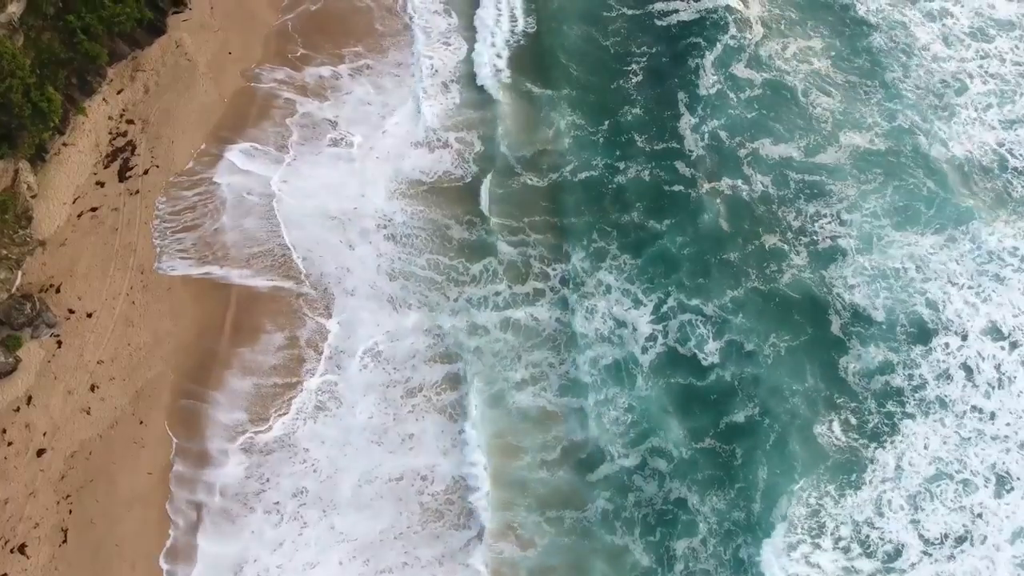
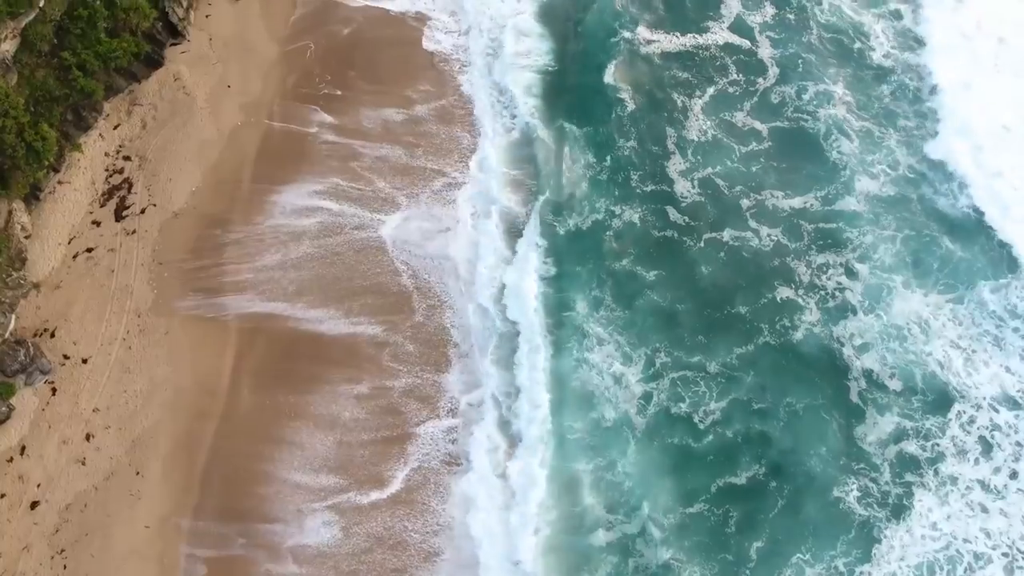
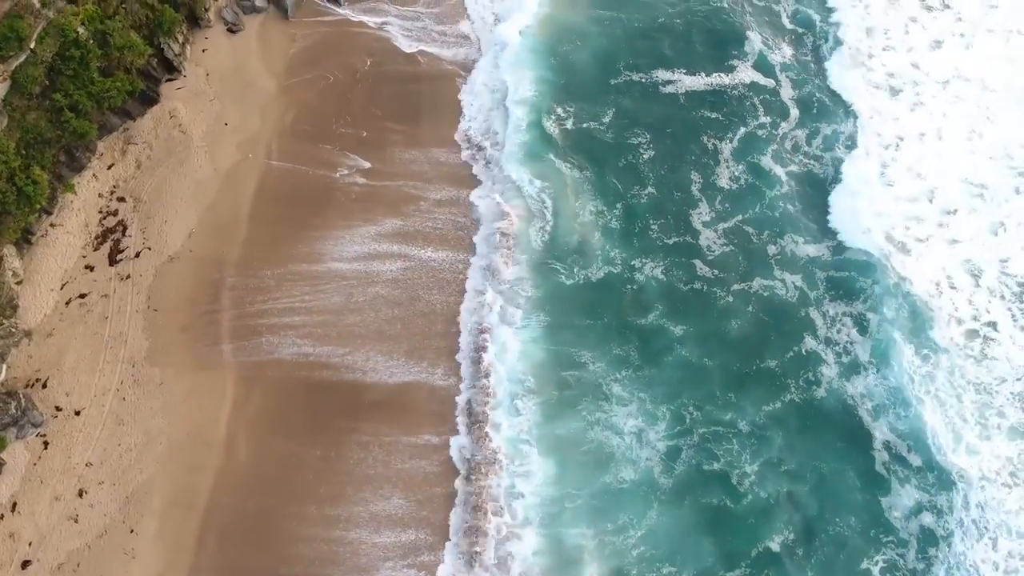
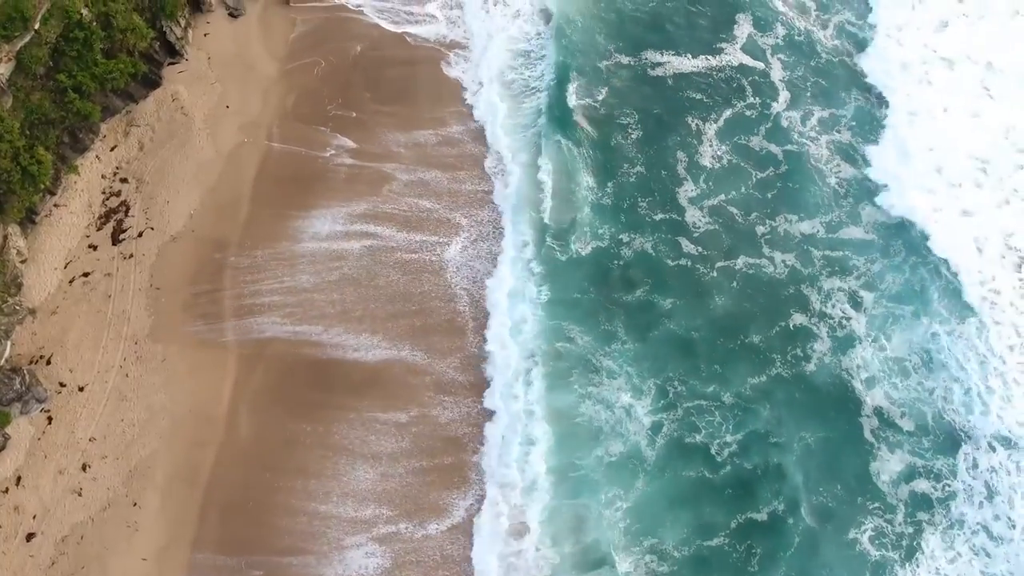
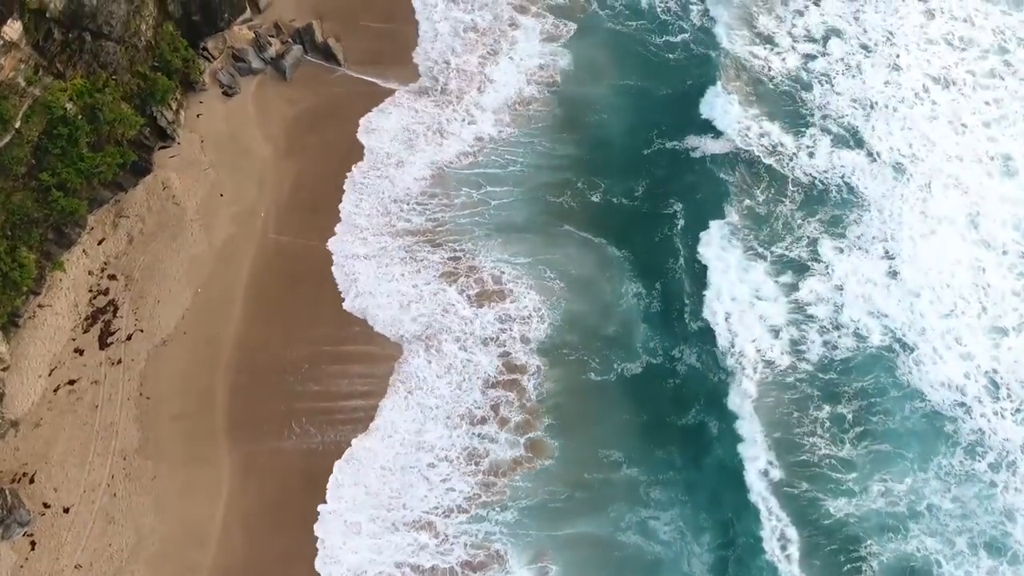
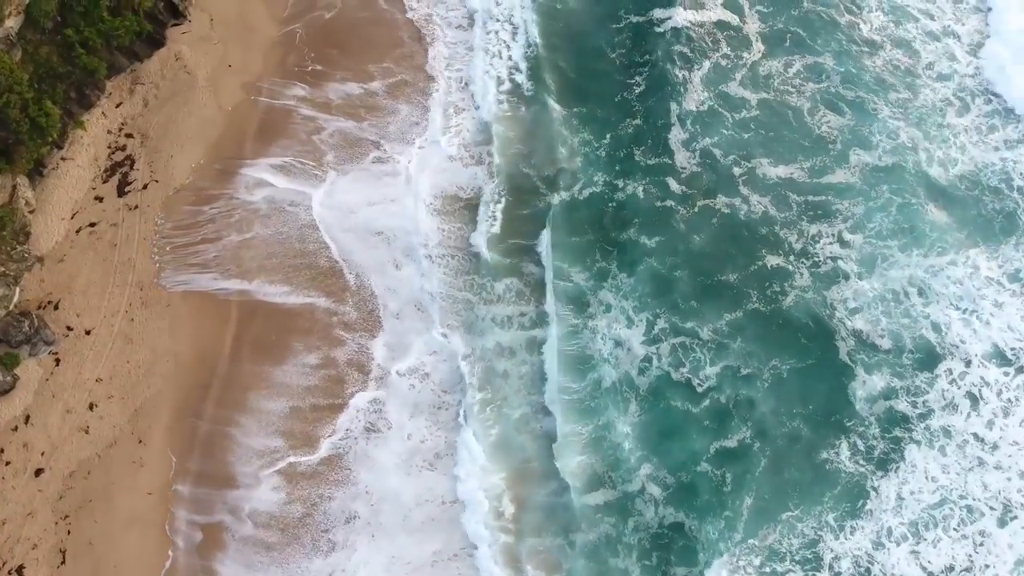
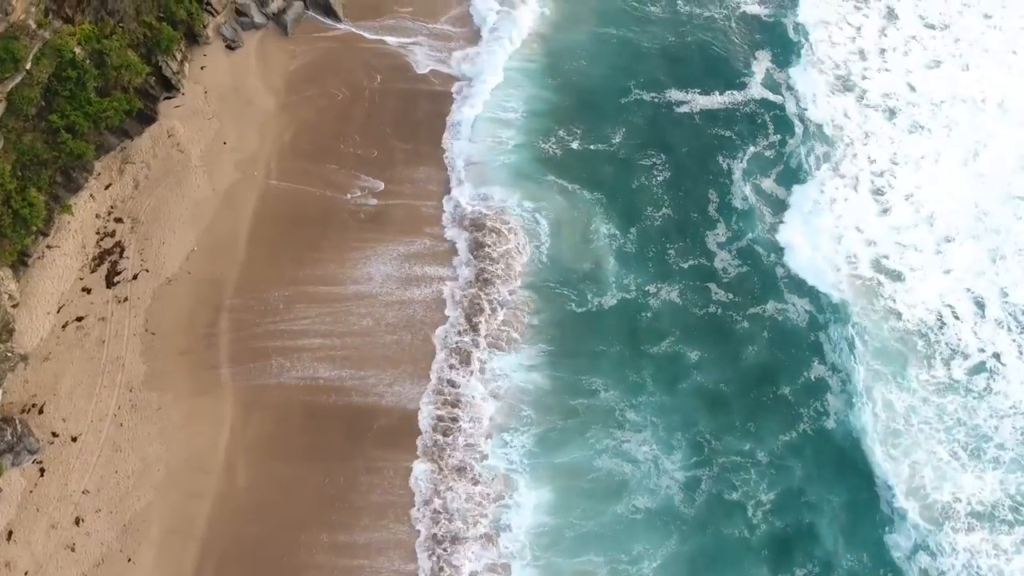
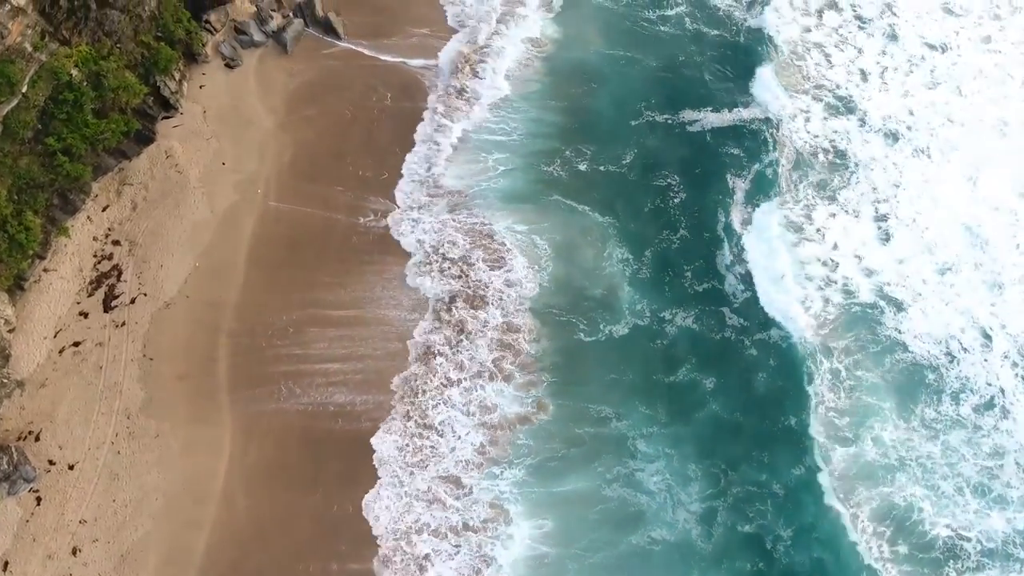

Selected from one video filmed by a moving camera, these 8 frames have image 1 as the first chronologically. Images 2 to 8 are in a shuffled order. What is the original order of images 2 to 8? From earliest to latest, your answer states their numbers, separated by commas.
6, 2, 4, 3, 7, 8, 5
